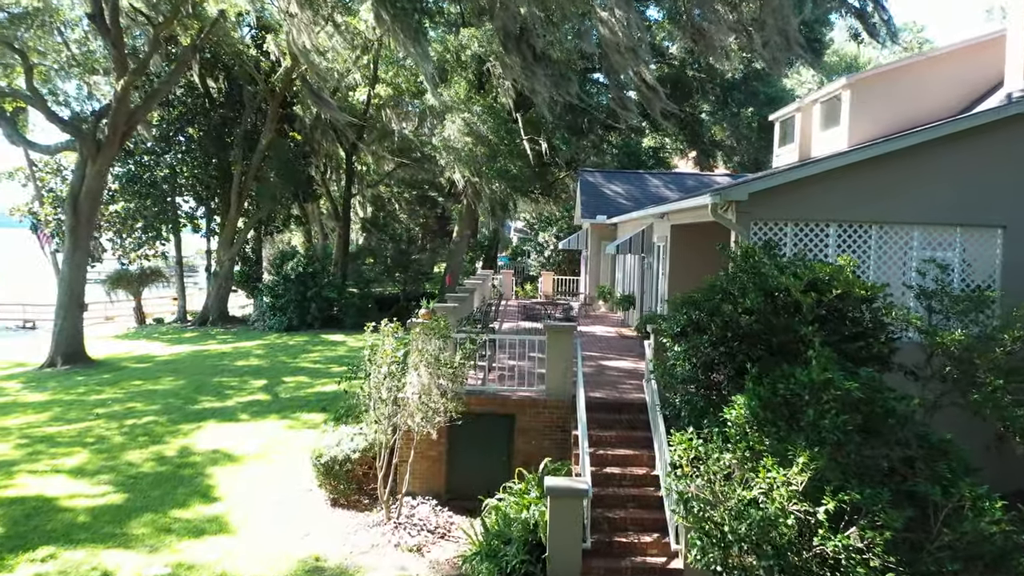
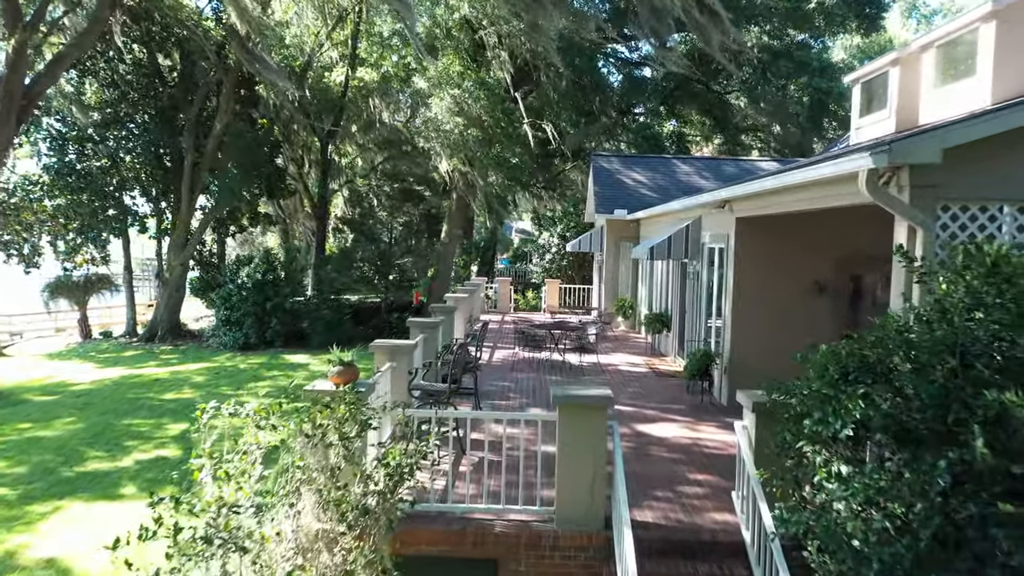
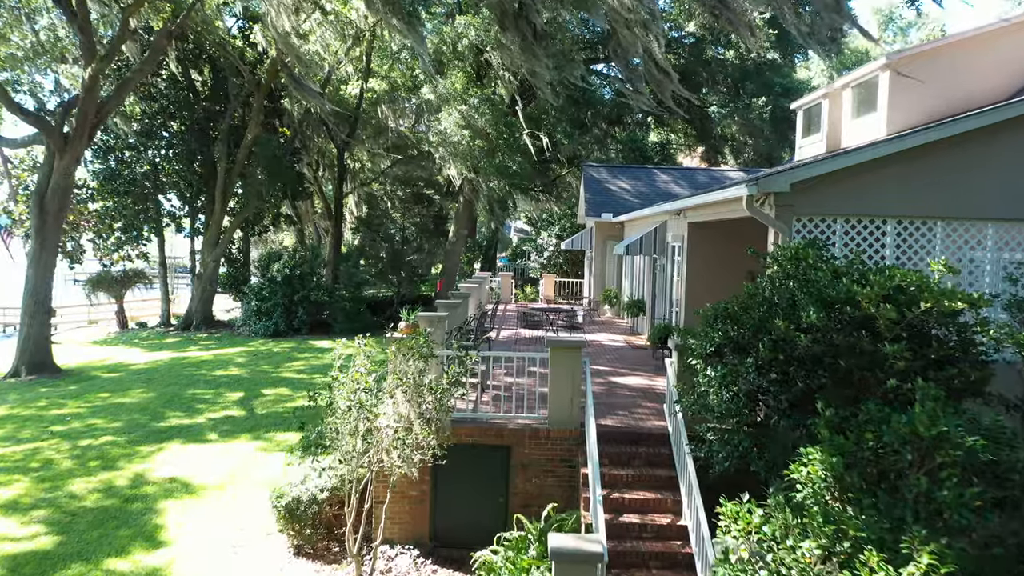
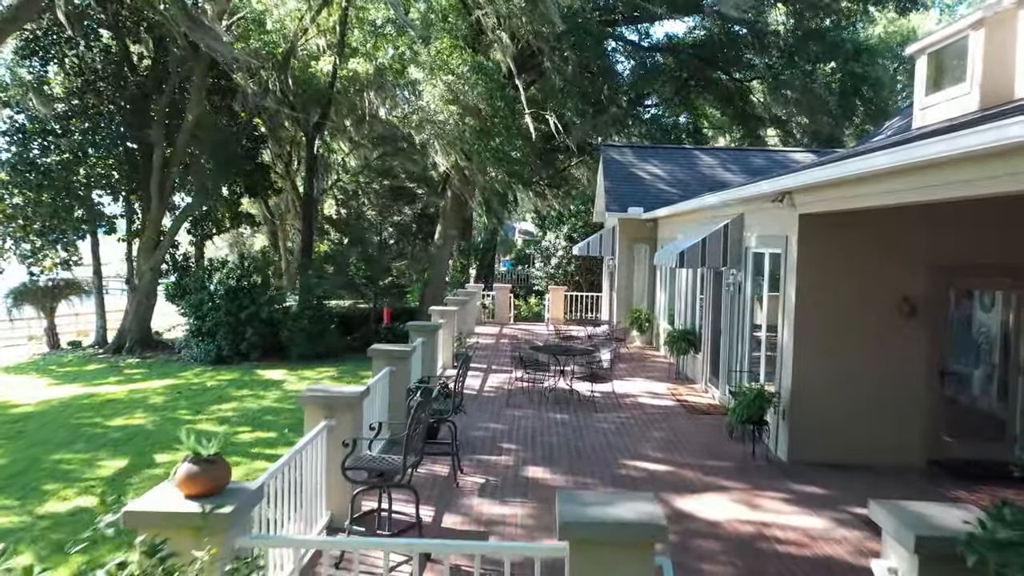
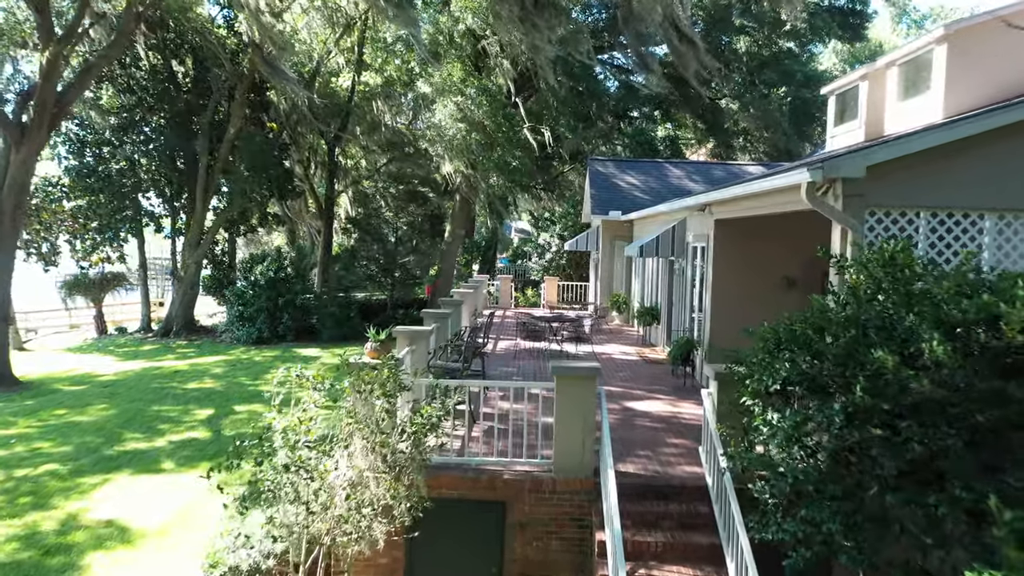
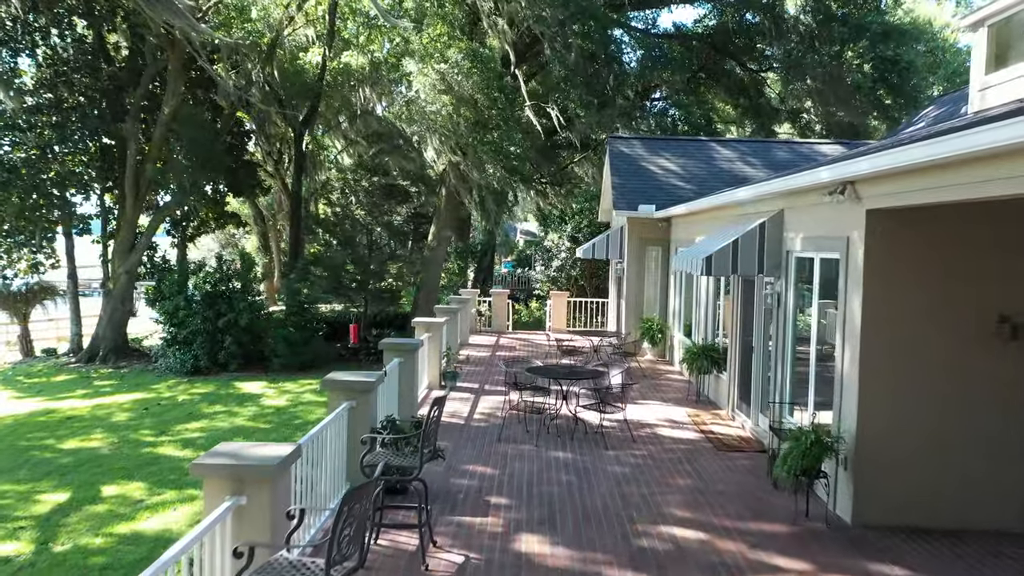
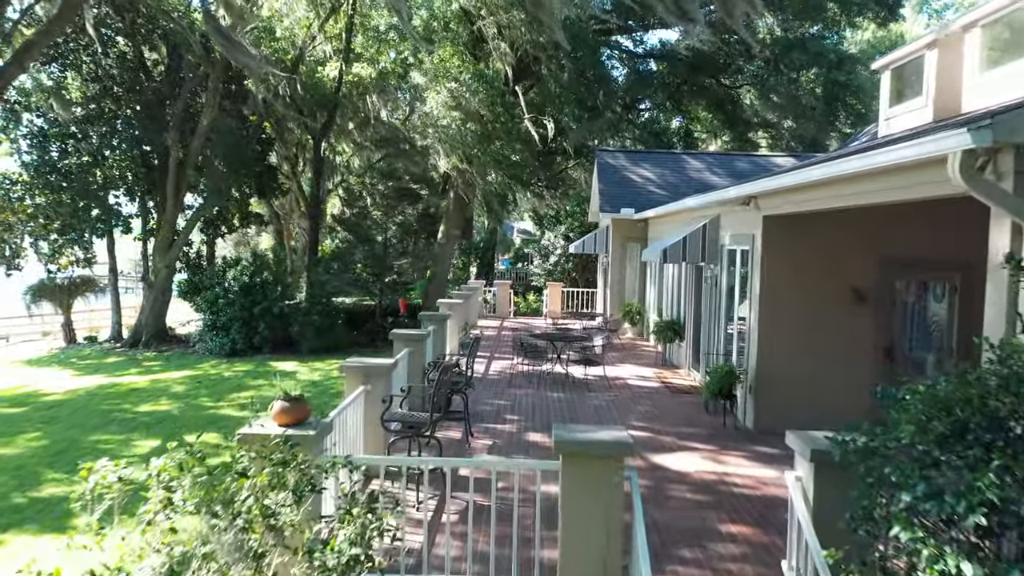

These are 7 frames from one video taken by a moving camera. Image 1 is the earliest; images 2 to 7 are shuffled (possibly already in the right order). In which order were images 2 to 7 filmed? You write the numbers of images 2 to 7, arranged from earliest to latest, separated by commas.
3, 5, 2, 7, 4, 6
